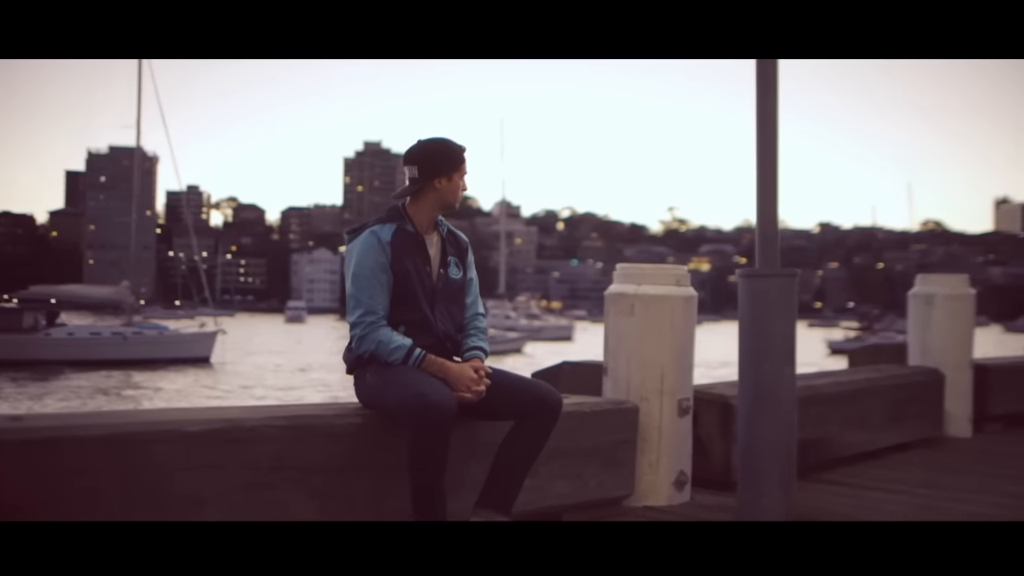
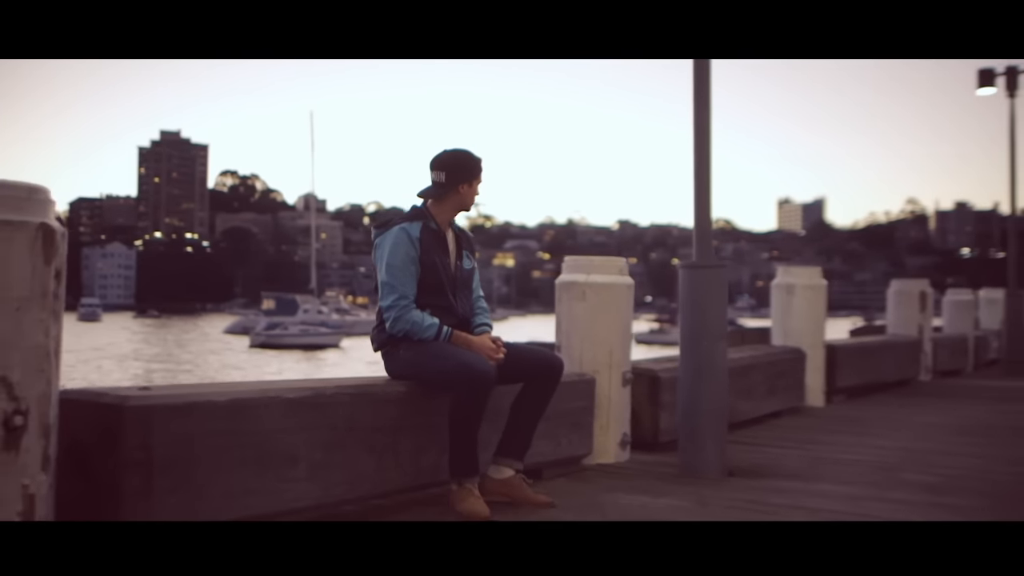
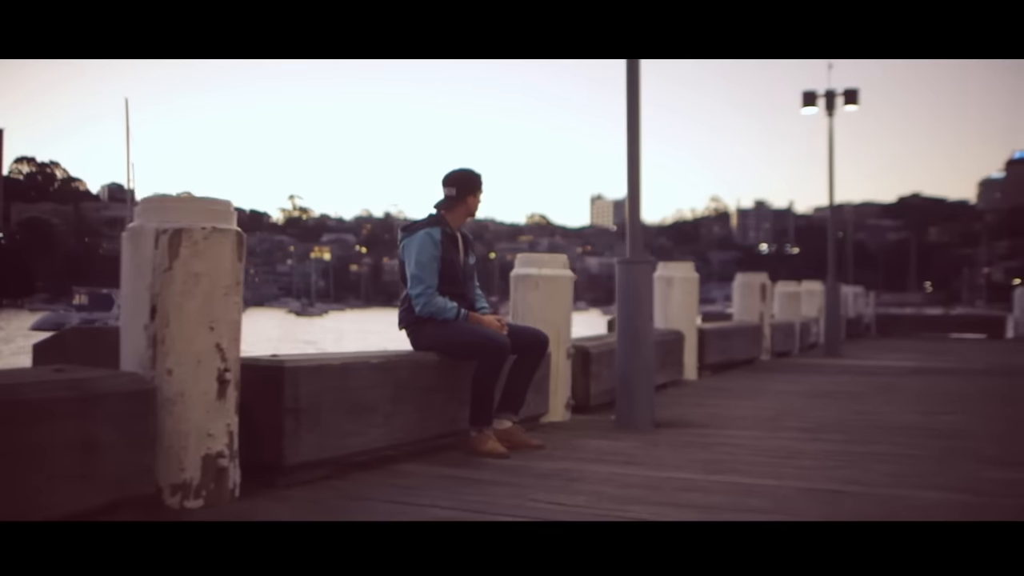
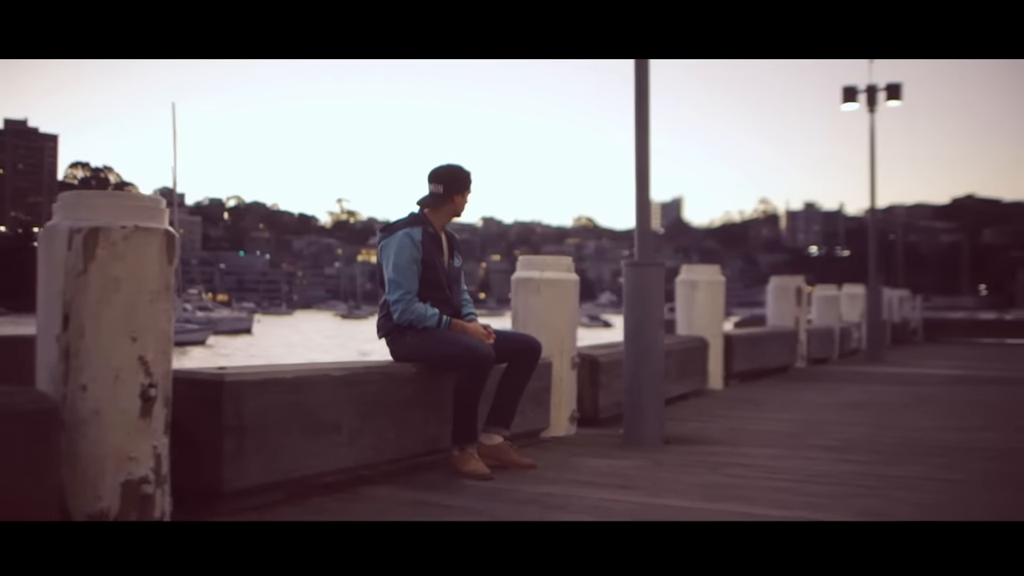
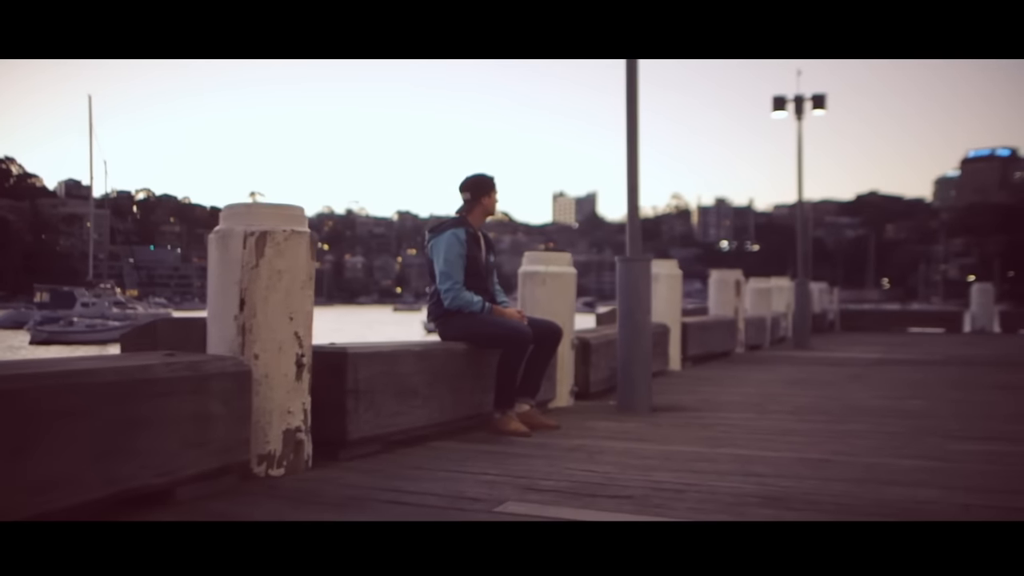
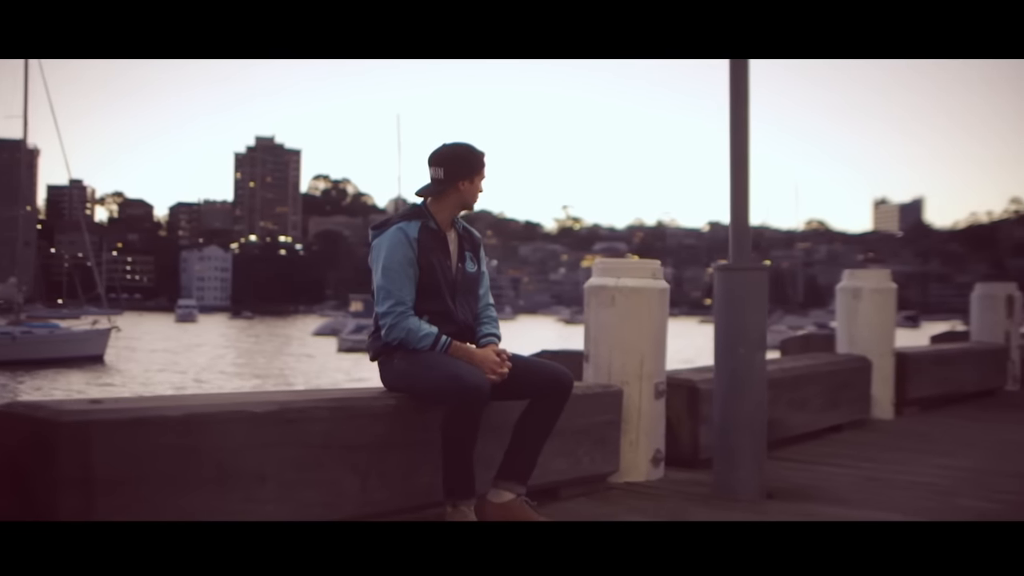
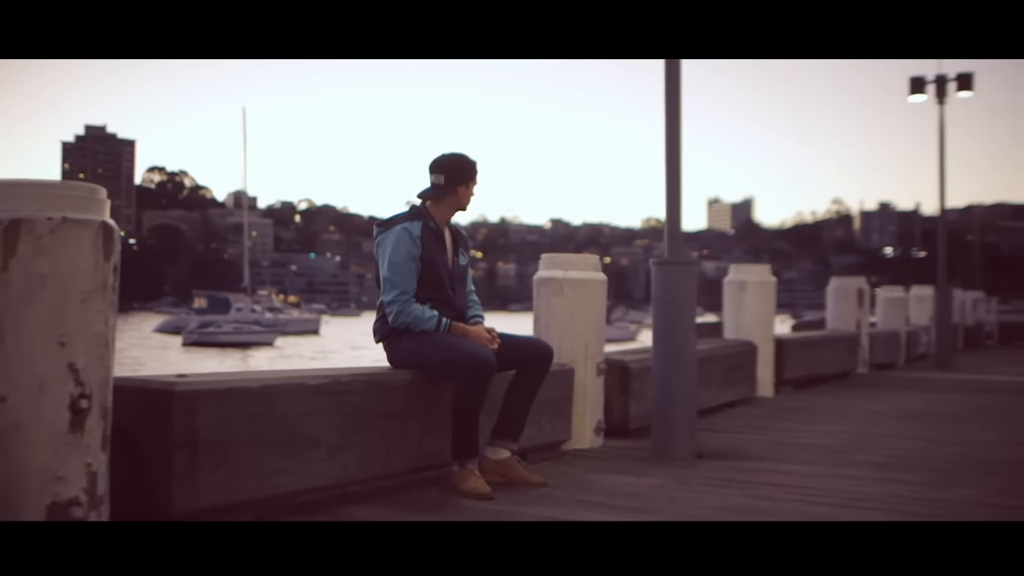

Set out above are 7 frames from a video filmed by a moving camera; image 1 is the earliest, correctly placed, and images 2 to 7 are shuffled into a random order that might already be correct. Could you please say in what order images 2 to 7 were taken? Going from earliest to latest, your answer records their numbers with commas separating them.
6, 2, 7, 4, 3, 5
